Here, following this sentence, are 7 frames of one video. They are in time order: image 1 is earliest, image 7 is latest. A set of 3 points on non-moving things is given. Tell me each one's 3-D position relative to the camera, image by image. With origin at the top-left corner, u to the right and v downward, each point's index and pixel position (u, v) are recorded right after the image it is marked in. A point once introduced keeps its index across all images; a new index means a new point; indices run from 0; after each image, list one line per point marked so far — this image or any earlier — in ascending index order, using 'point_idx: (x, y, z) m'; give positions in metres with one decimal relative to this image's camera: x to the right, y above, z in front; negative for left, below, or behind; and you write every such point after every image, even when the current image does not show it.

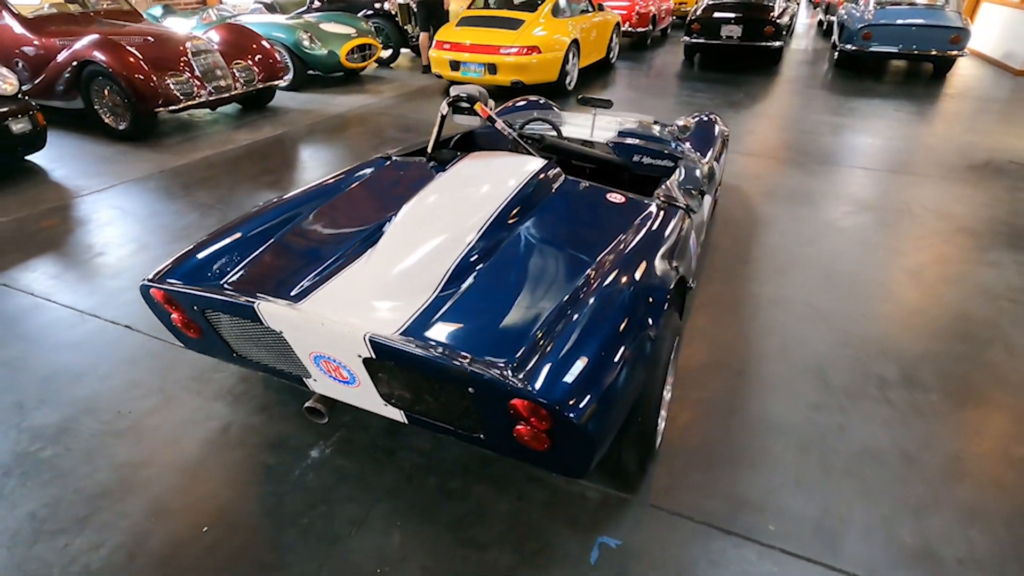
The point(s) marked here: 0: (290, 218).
0: (-0.7, +0.3, +1.9) m
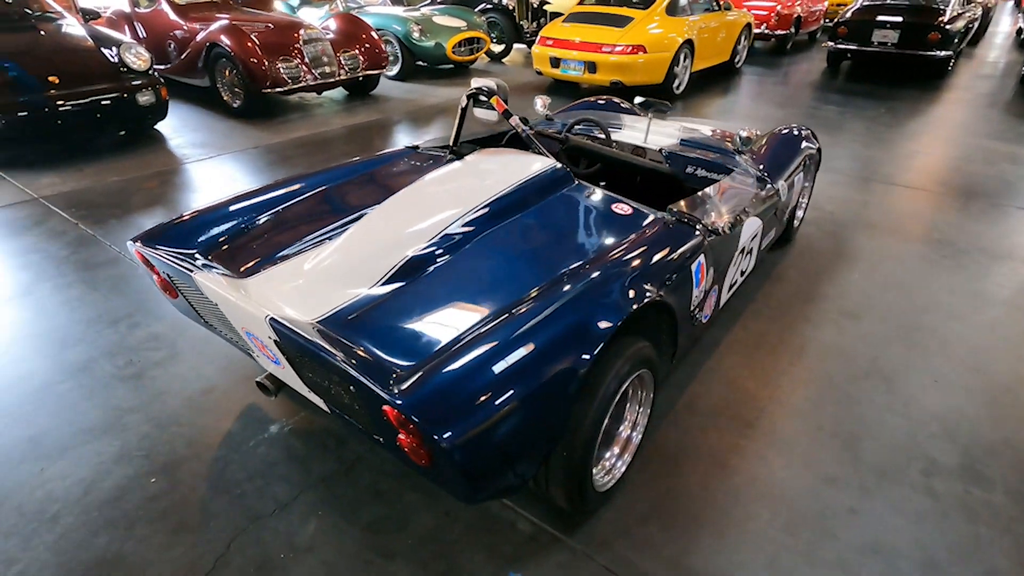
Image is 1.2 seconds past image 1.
0: (-0.8, +0.4, +2.0) m
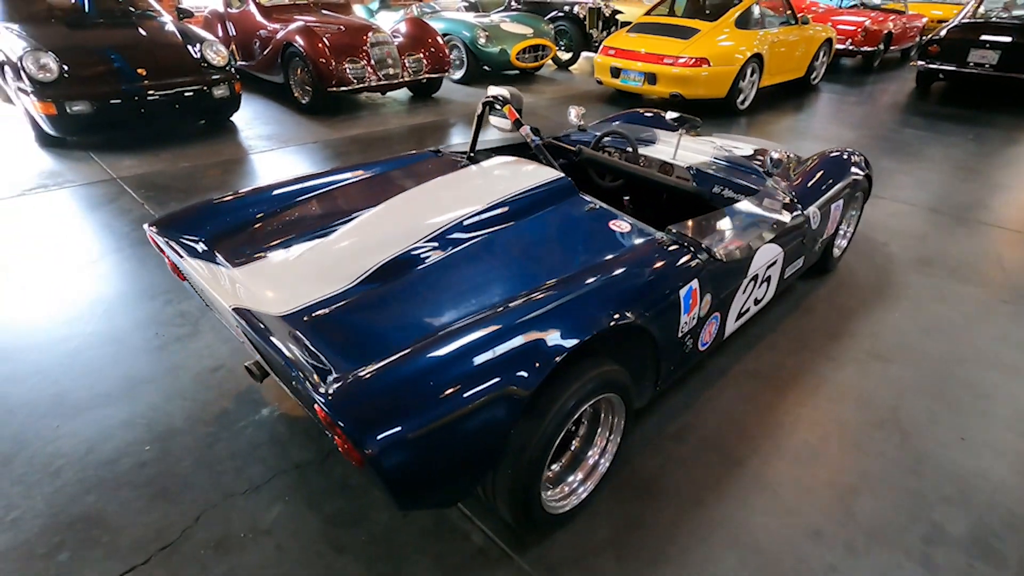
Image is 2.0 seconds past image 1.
0: (-0.7, +0.4, +2.1) m
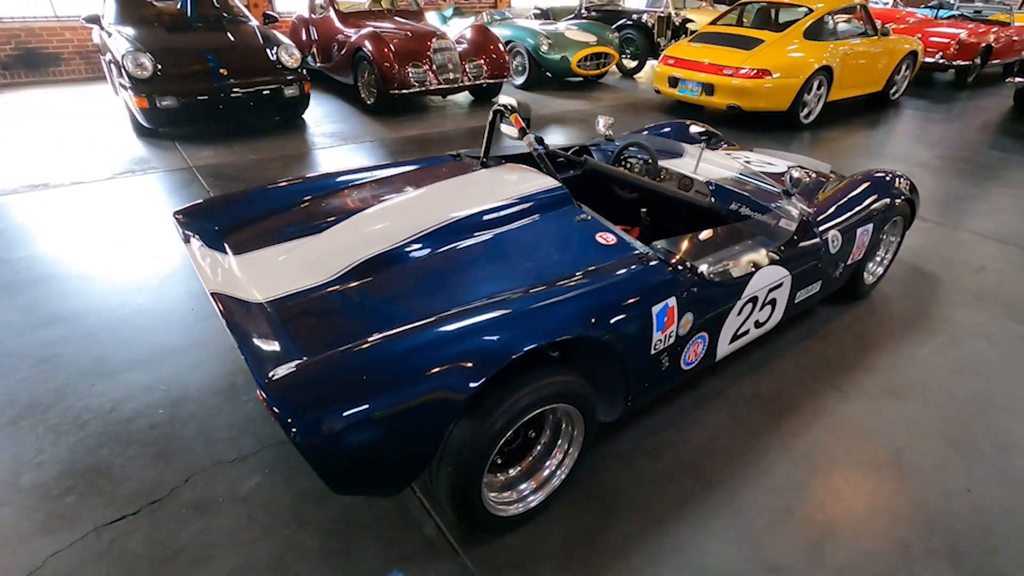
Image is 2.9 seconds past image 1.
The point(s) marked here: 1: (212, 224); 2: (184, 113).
0: (-0.7, +0.4, +2.2) m
1: (-1.0, +0.2, +1.9) m
2: (-2.7, +1.4, +4.5) m
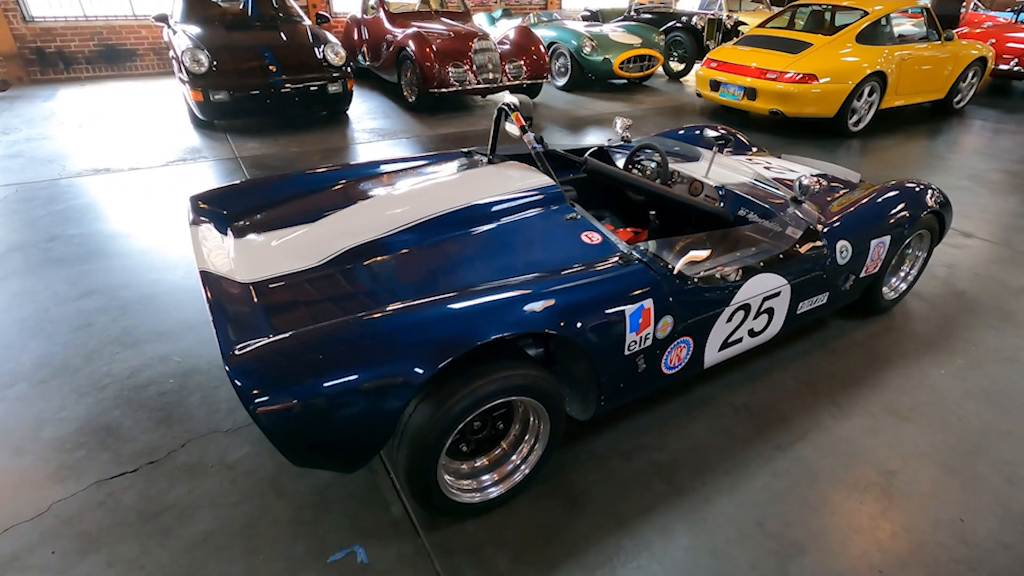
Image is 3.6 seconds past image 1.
0: (-0.7, +0.5, +2.3) m
1: (-1.1, +0.3, +2.1) m
2: (-2.4, +1.6, +4.8) m
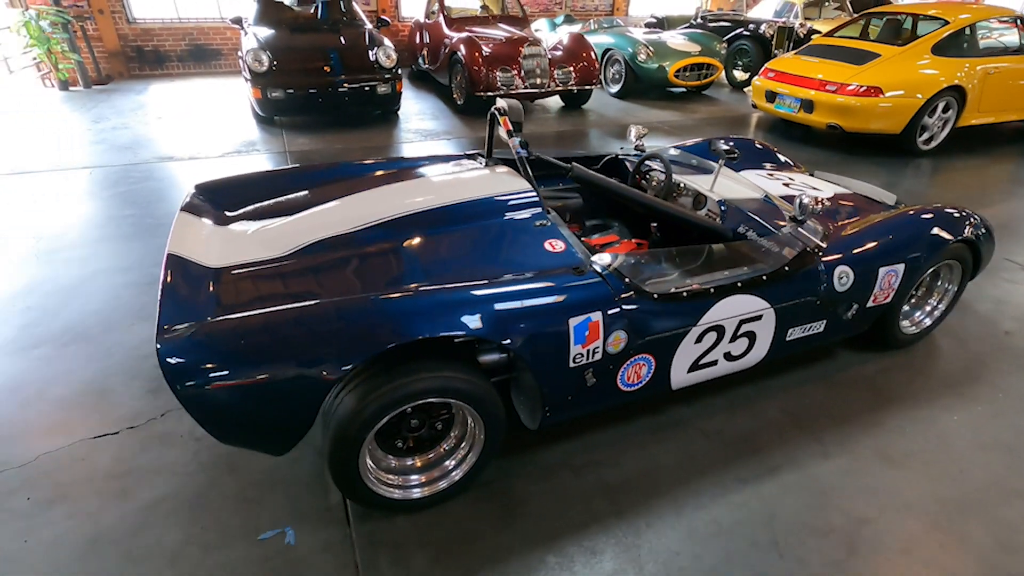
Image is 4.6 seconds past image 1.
0: (-0.7, +0.5, +2.4) m
1: (-1.1, +0.4, +2.2) m
2: (-2.0, +1.7, +5.1) m
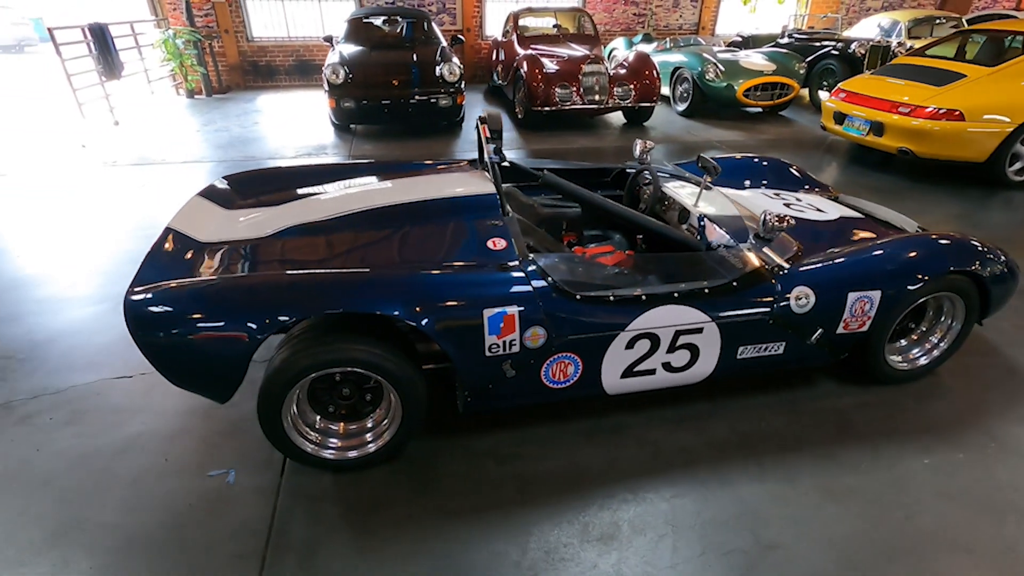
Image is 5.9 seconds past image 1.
0: (-0.8, +0.6, +2.7) m
1: (-1.2, +0.5, +2.5) m
2: (-1.5, +1.8, +5.6) m
